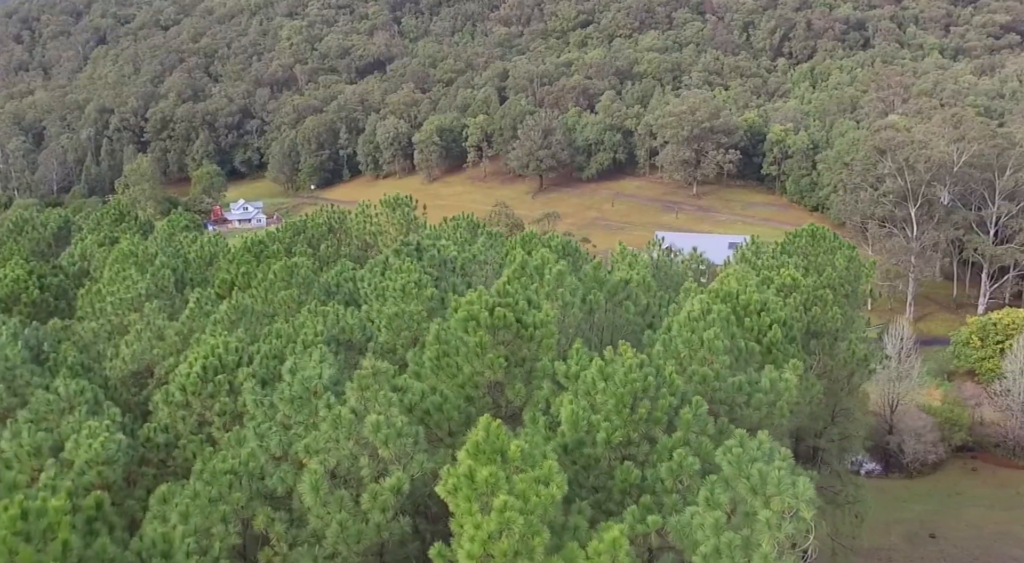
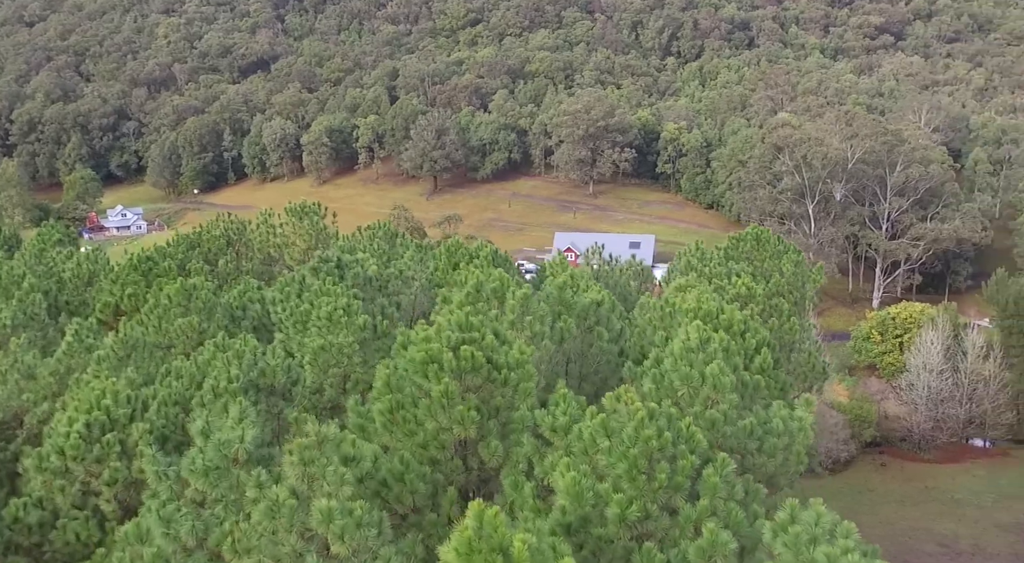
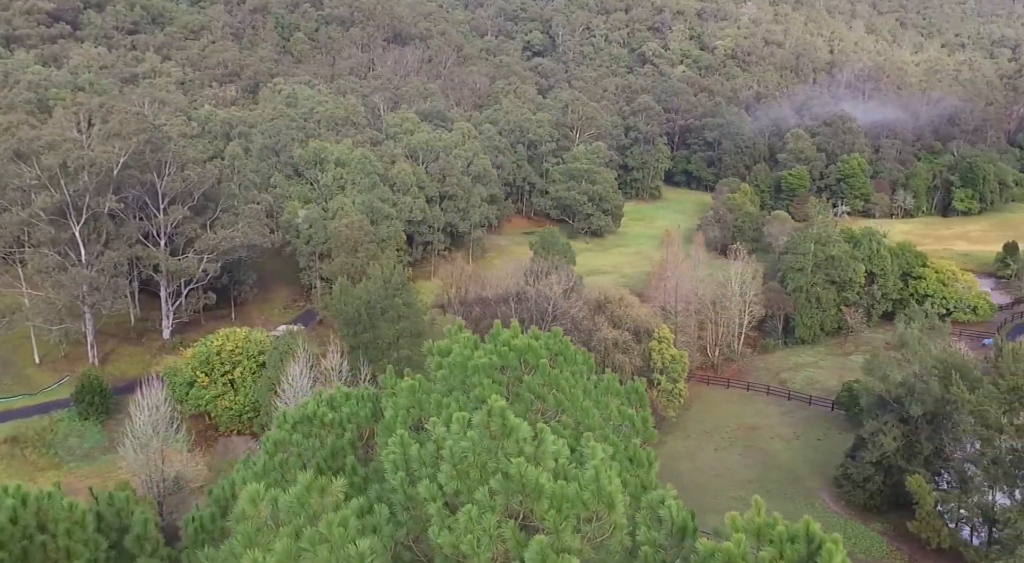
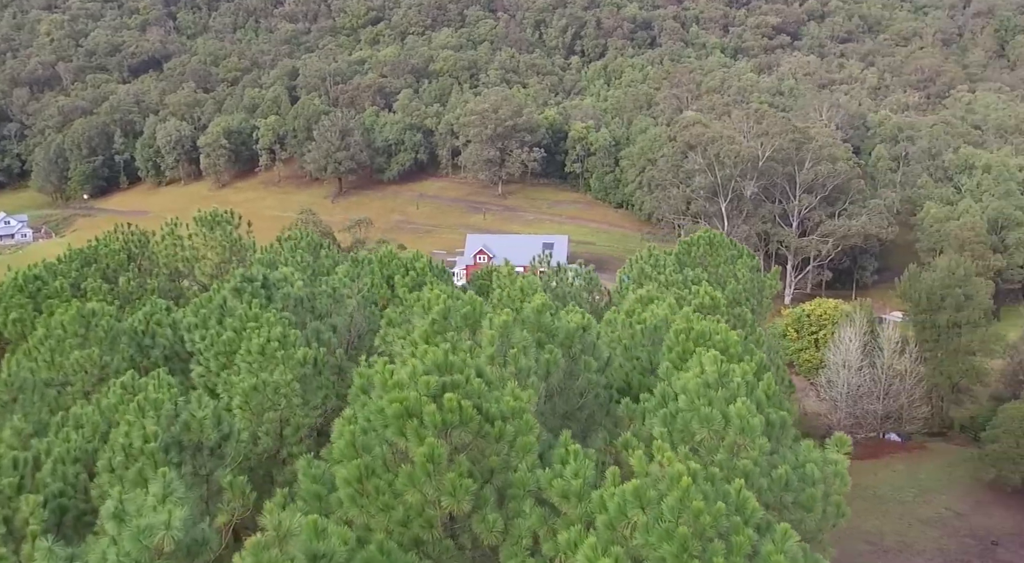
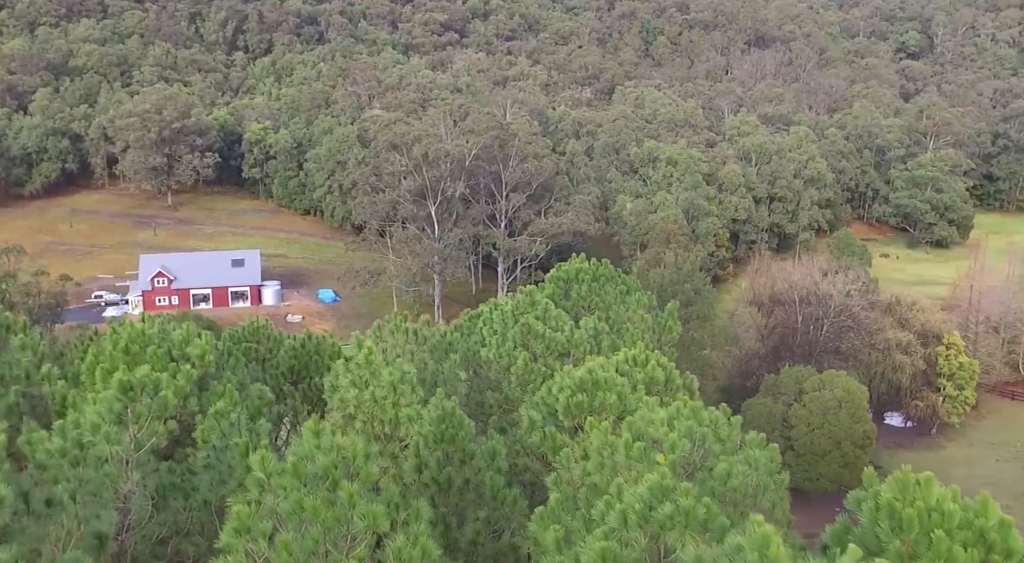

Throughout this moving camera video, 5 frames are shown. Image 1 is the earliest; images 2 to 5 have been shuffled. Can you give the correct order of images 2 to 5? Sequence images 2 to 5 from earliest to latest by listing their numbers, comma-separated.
2, 4, 5, 3
